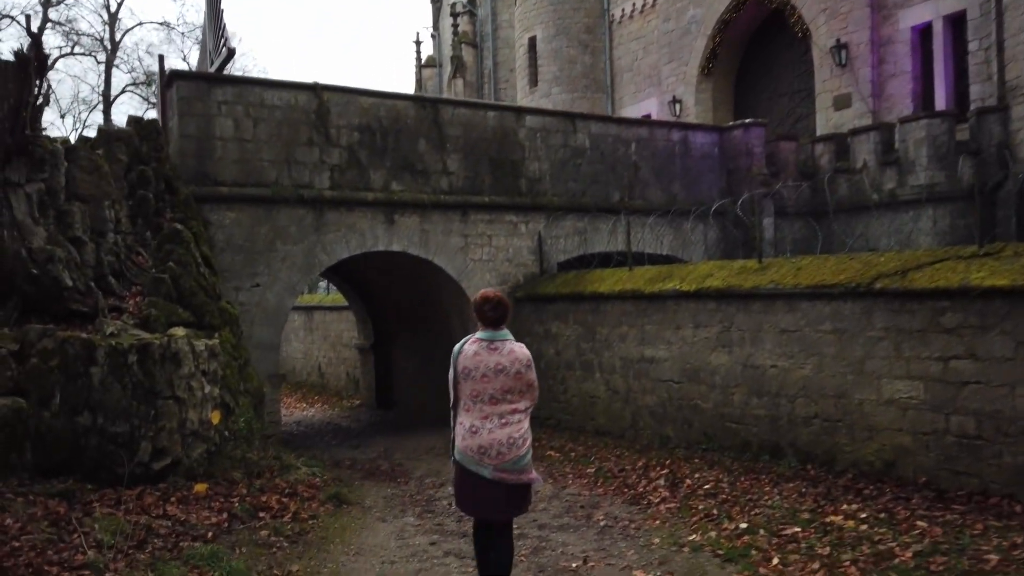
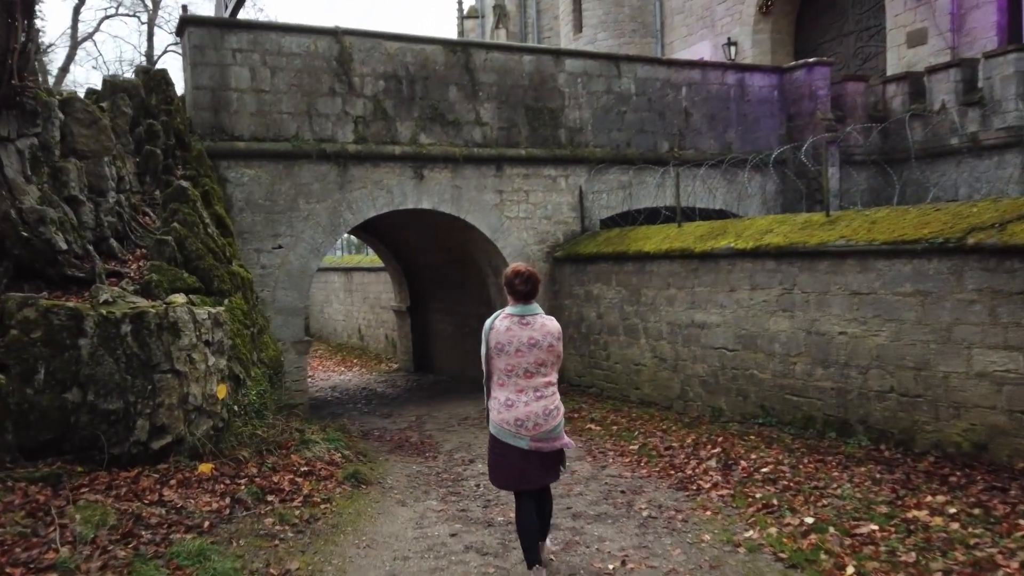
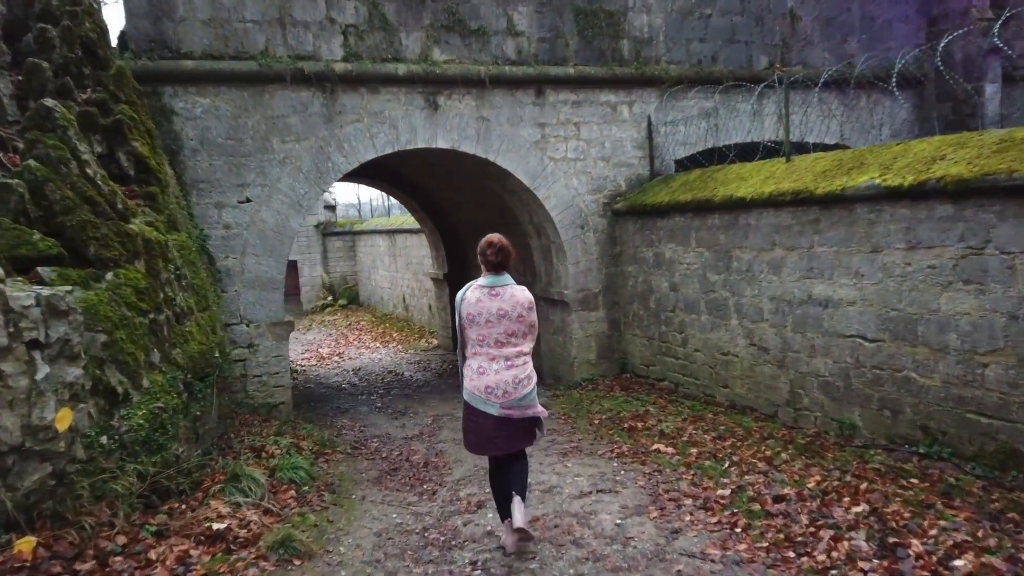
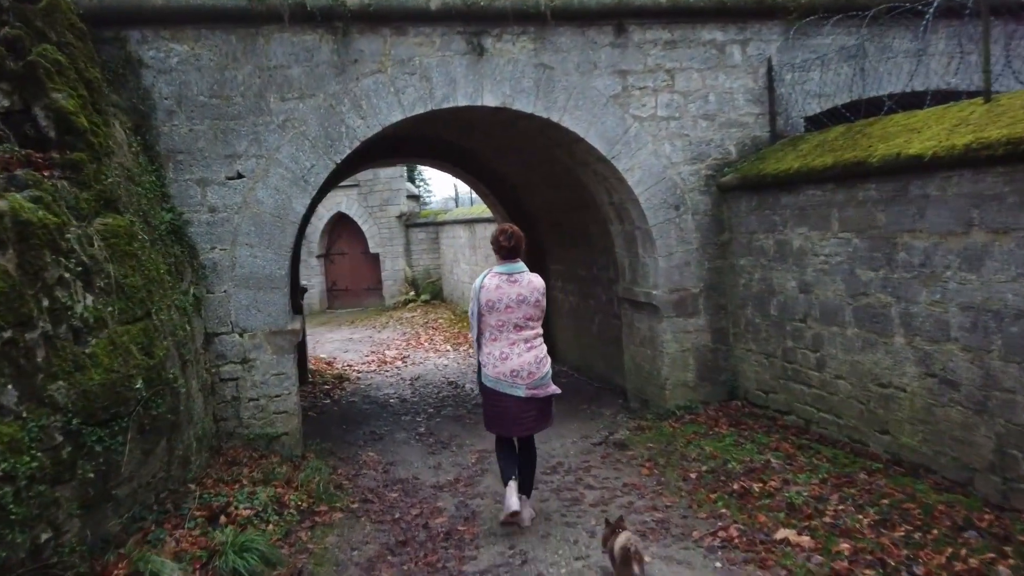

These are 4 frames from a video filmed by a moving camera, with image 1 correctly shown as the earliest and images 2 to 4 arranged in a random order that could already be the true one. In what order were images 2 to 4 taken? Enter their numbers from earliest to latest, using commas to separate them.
2, 3, 4
